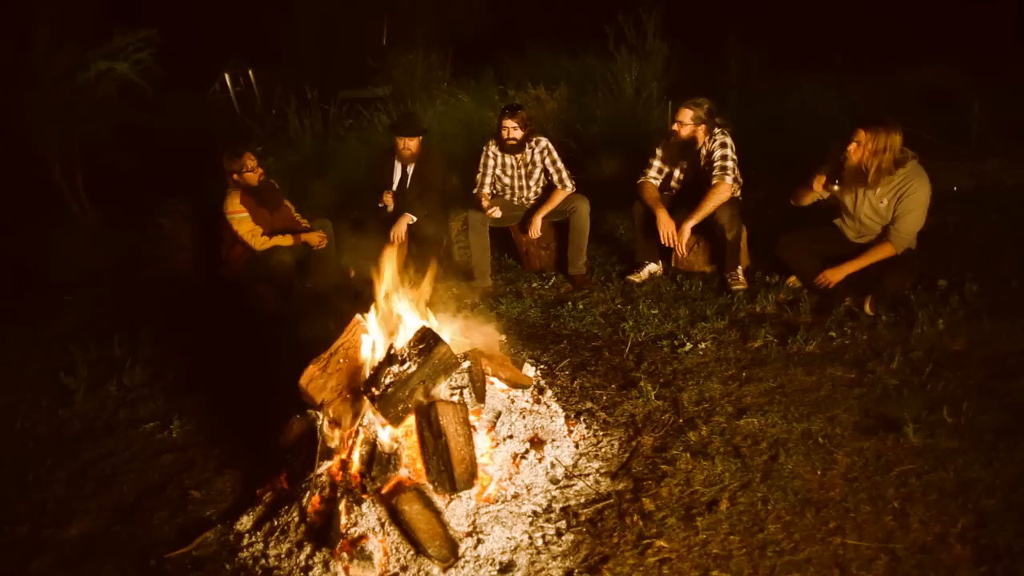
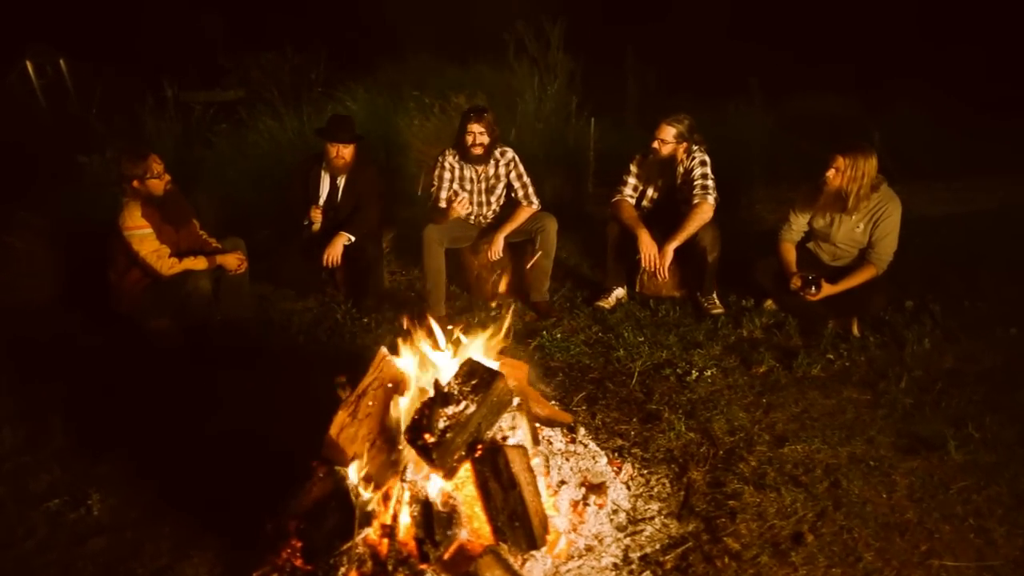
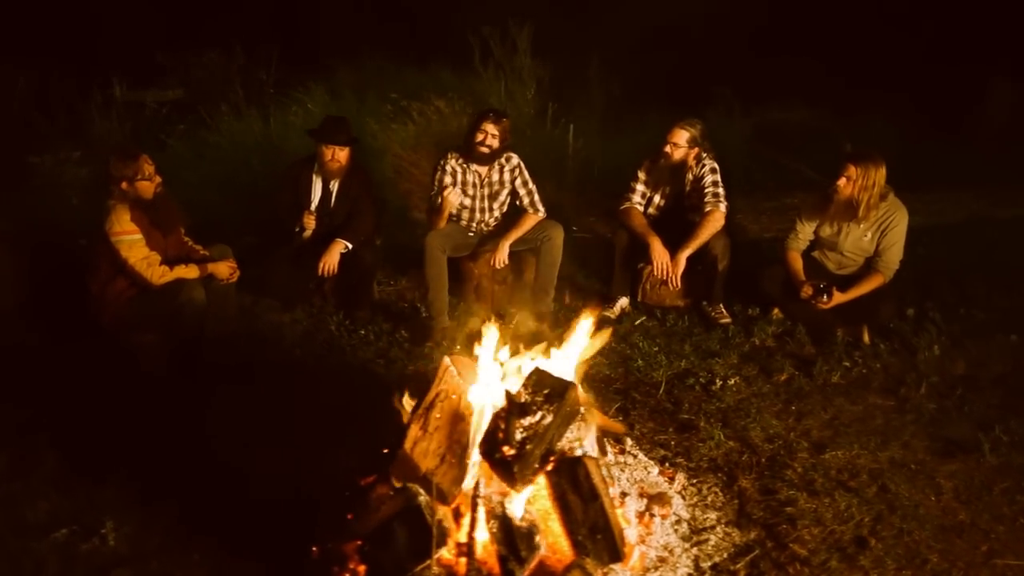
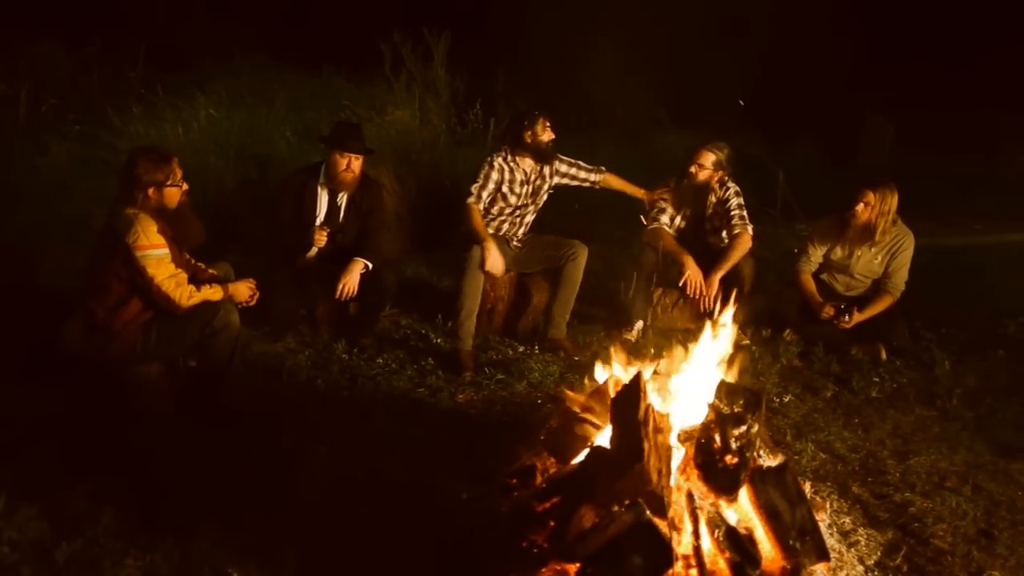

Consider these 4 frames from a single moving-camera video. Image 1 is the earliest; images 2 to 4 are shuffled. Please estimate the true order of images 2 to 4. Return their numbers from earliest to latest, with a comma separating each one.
2, 3, 4
